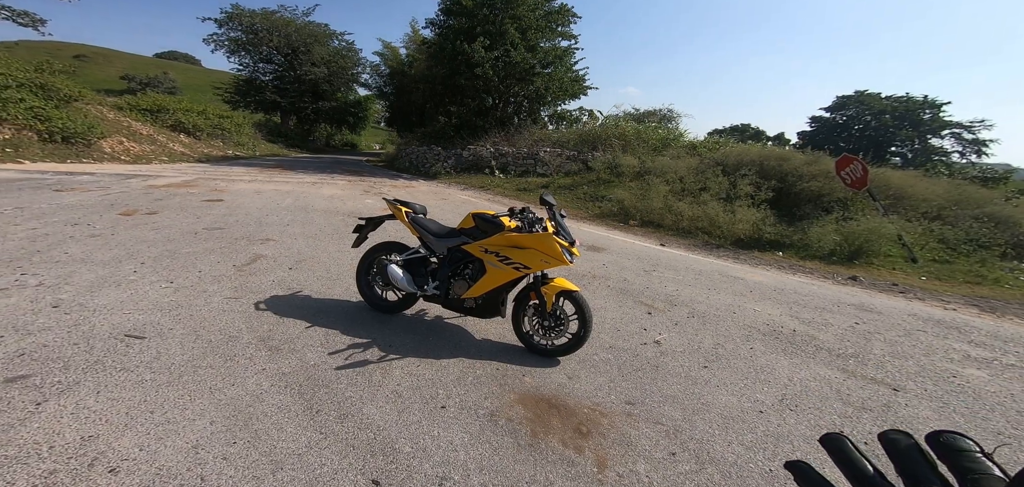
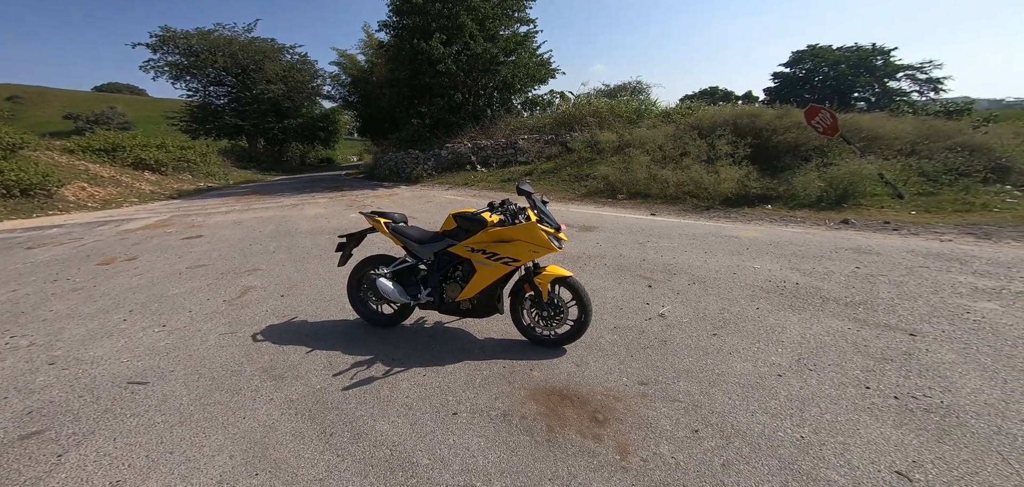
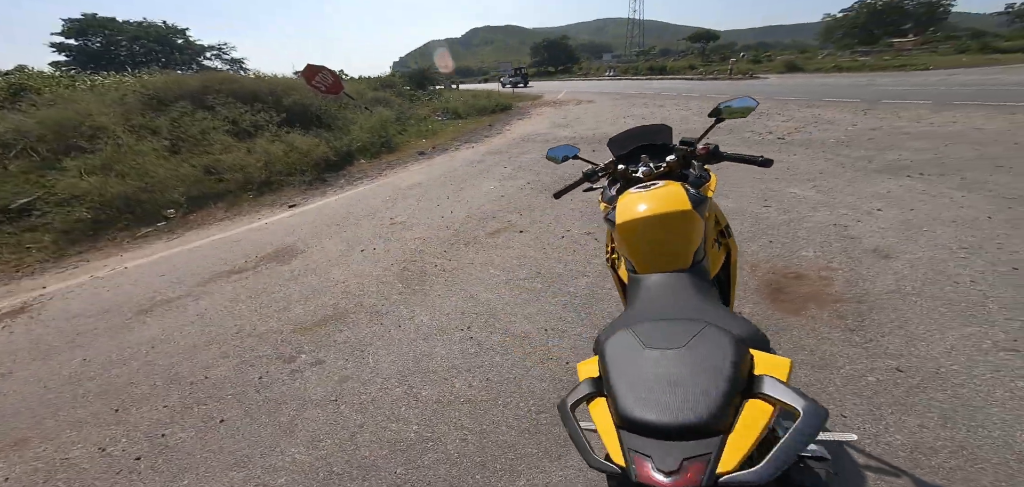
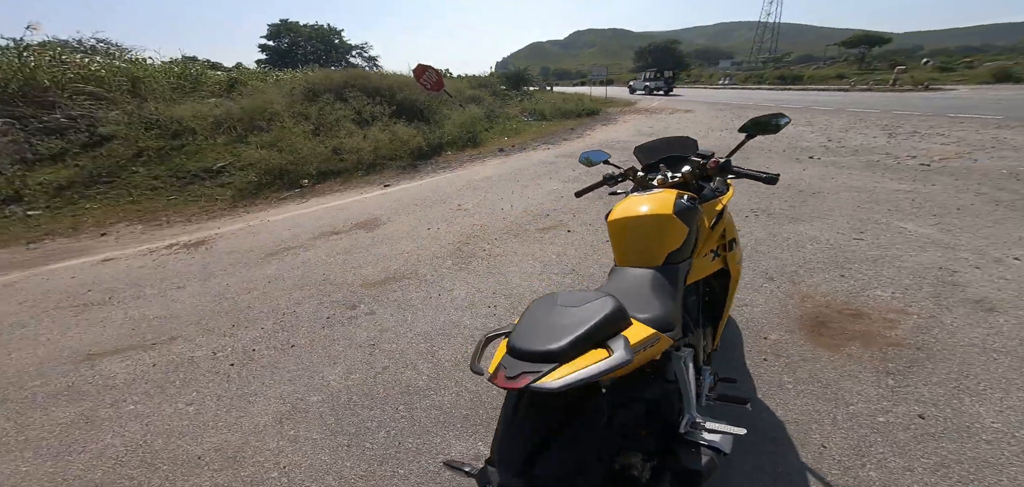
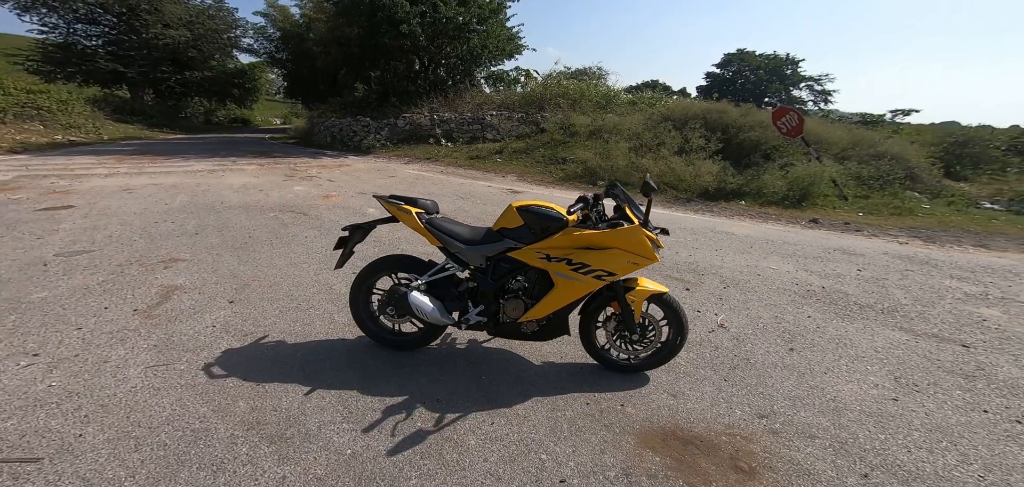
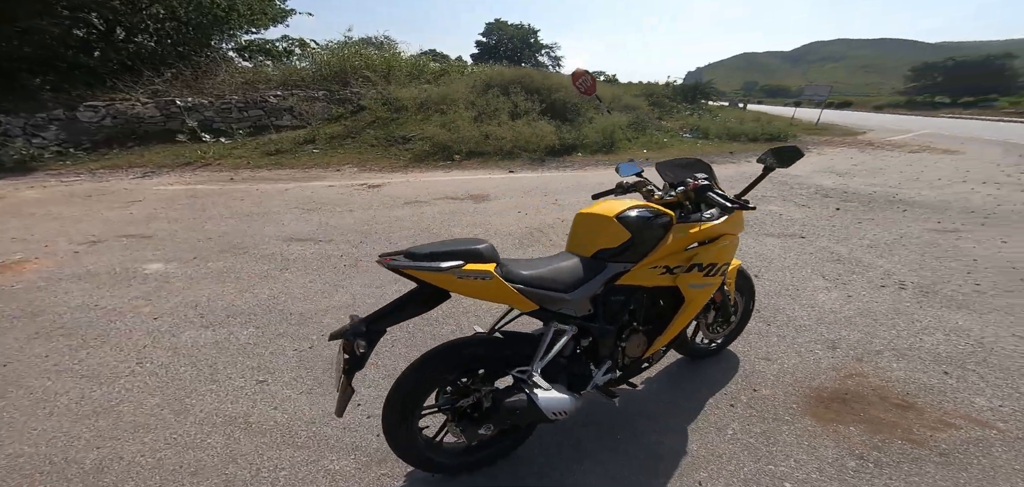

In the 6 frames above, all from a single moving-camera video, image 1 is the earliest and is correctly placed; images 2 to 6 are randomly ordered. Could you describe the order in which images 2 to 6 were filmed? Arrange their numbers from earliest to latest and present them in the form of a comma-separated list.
2, 5, 6, 4, 3
